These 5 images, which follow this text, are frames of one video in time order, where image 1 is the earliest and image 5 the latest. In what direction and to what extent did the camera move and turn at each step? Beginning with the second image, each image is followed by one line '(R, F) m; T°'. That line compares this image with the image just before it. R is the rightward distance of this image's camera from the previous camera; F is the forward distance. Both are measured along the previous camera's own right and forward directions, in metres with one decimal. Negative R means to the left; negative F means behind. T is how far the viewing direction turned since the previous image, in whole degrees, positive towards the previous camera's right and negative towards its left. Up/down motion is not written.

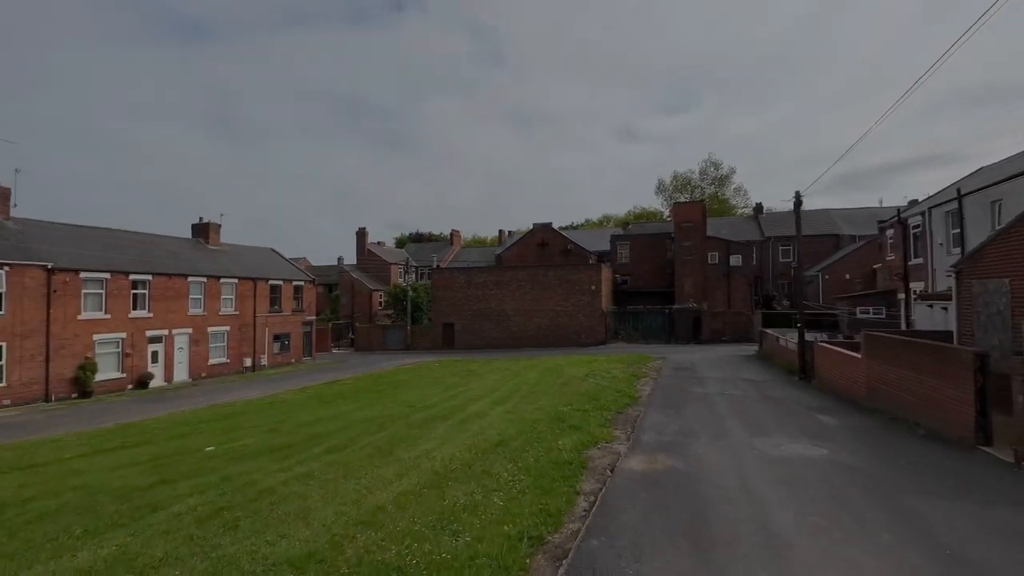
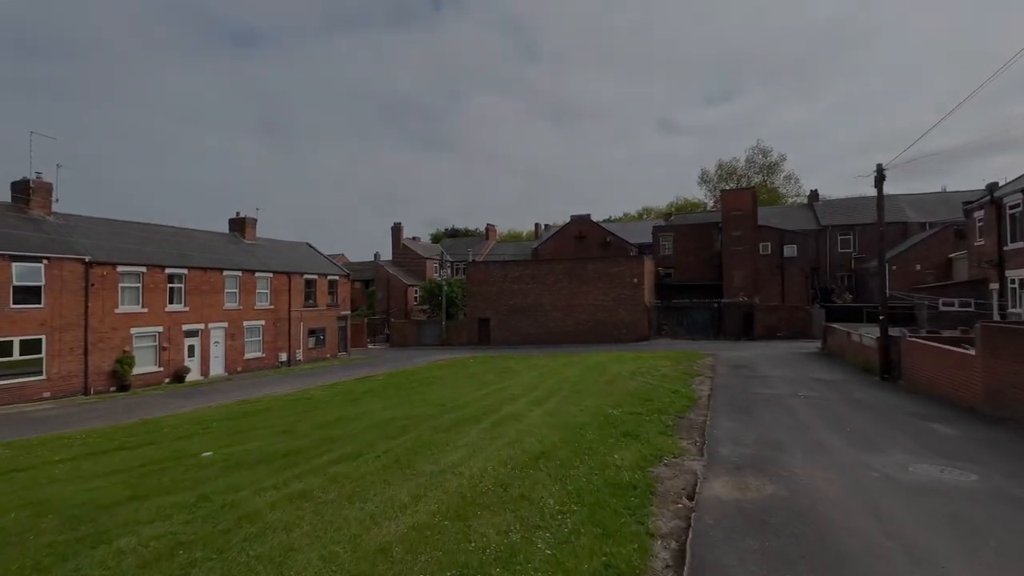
(-0.1, +1.5) m; -4°
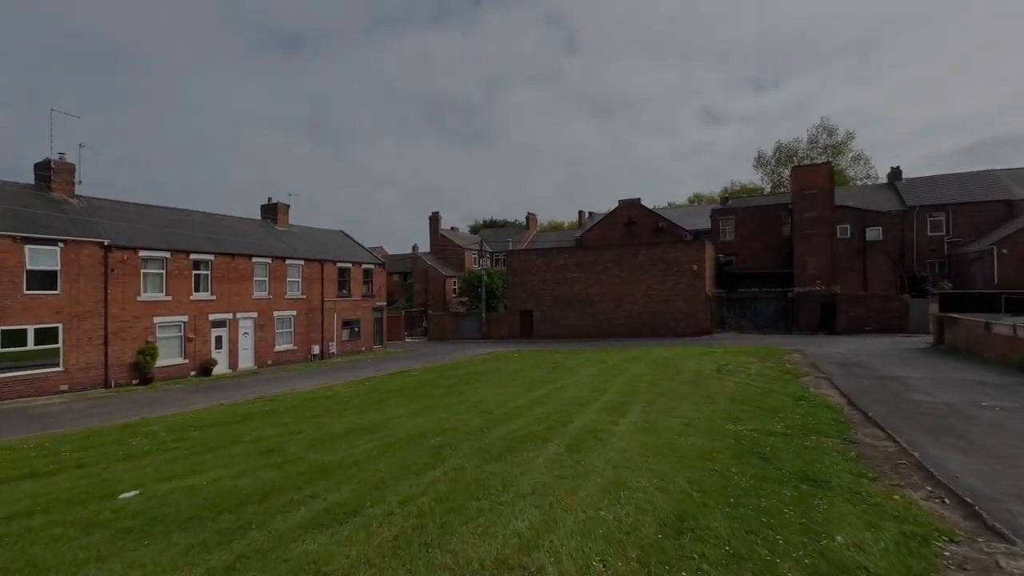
(-0.6, +3.1) m; -4°
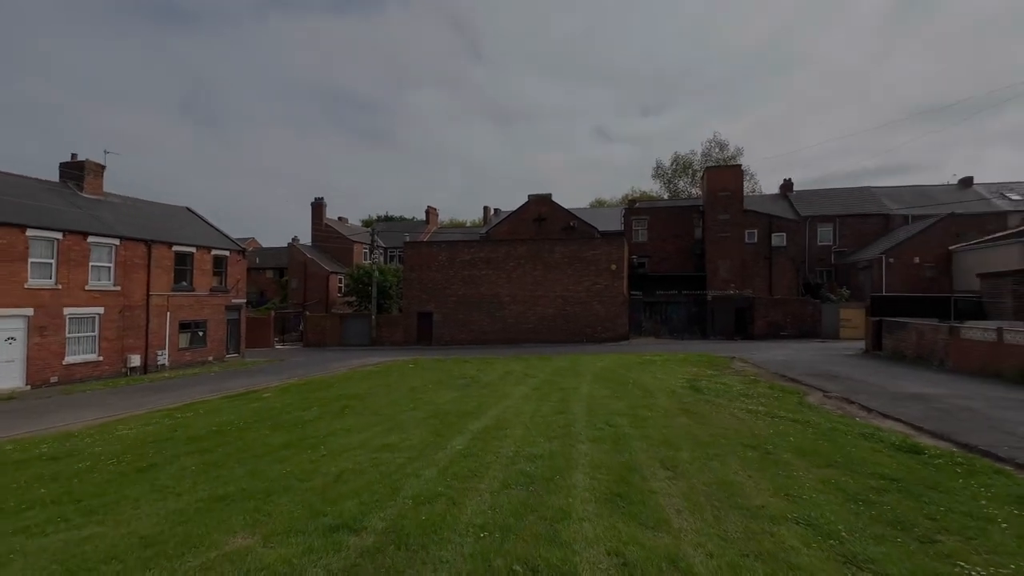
(-0.1, +5.3) m; +12°
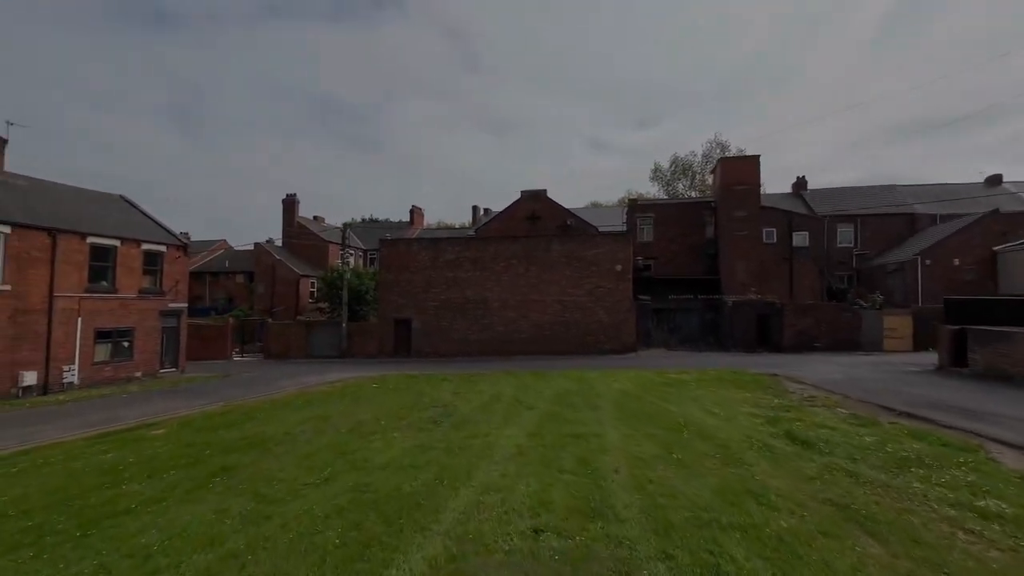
(+0.1, +4.5) m; +1°
